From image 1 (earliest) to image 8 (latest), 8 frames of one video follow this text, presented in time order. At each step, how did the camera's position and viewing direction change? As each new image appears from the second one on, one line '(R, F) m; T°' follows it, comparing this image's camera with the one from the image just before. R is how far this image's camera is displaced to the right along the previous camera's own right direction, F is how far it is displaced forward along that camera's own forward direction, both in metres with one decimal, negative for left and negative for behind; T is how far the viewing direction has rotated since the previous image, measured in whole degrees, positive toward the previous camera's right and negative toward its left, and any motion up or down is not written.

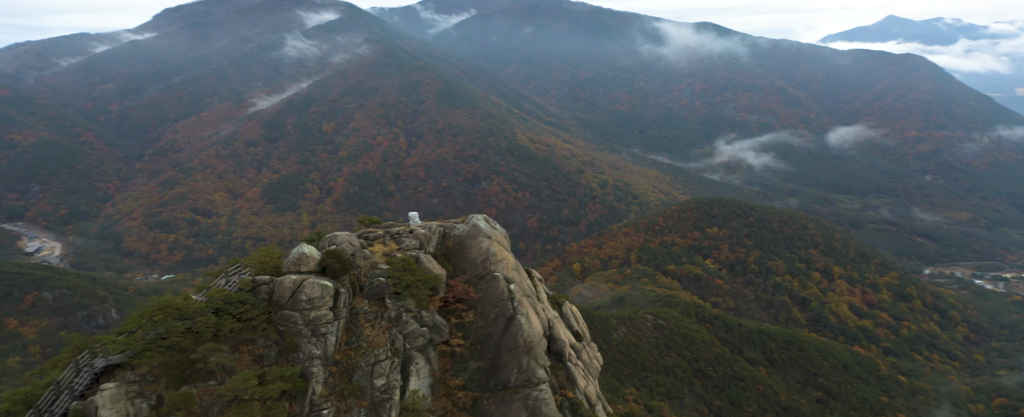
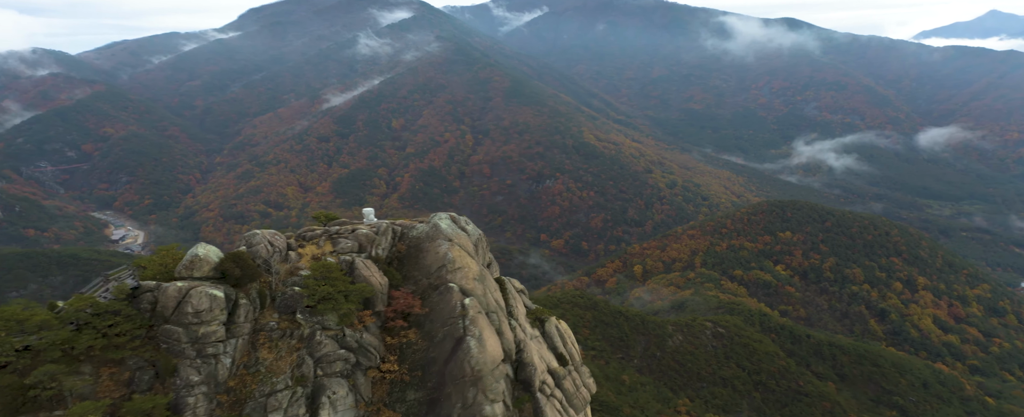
(+1.2, +1.5) m; -6°
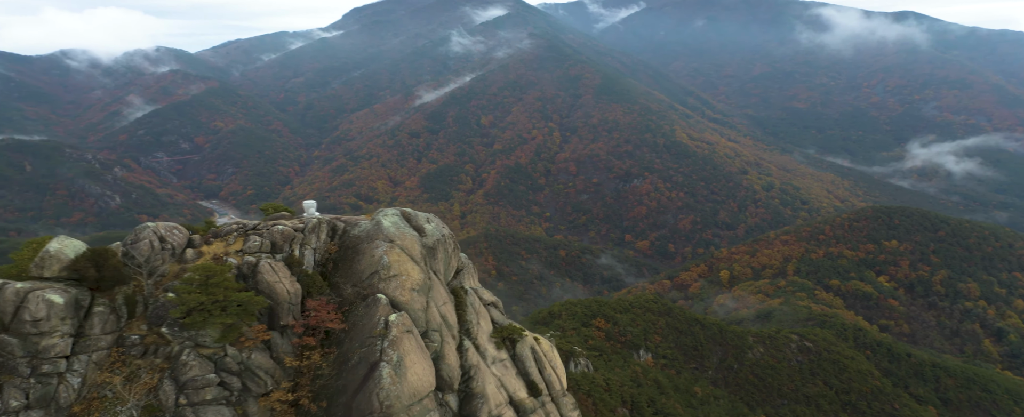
(+1.3, +1.5) m; -8°
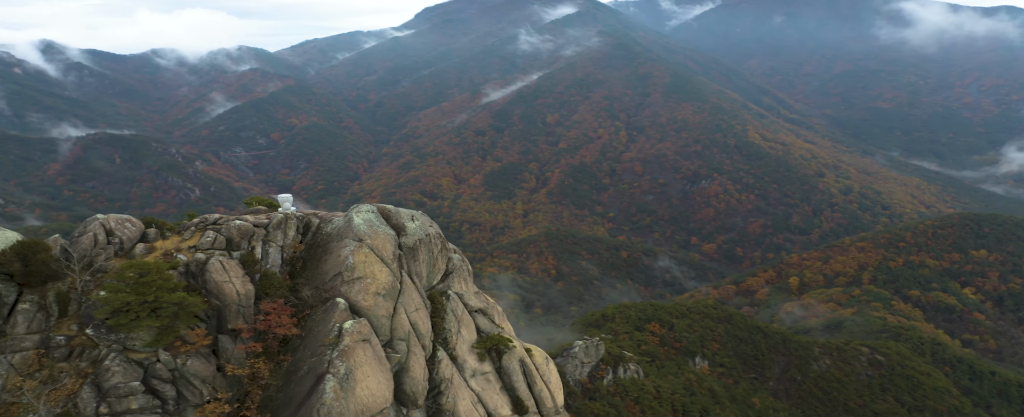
(+0.8, +0.7) m; -6°
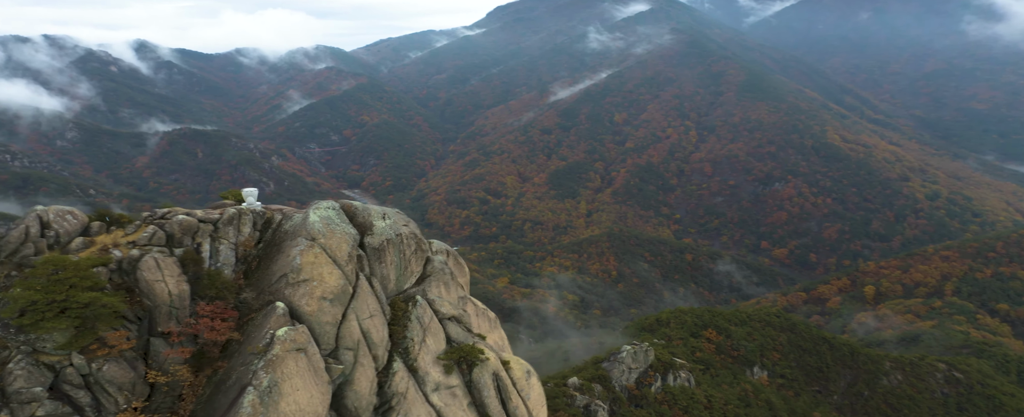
(+0.8, +0.7) m; -5°
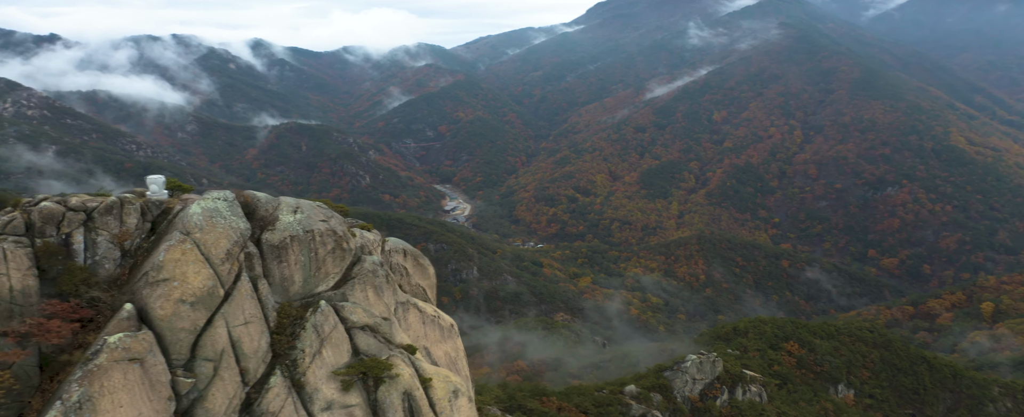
(+1.4, +1.0) m; -7°
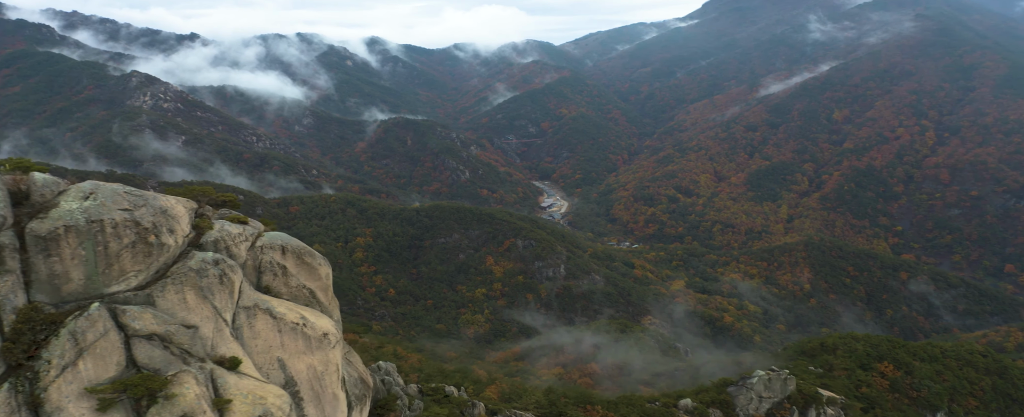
(+2.1, +1.3) m; -8°
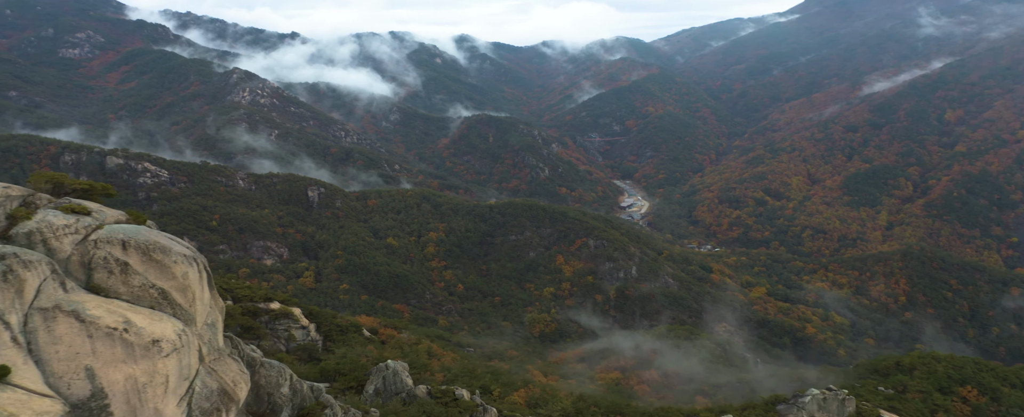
(+2.0, +1.1) m; -6°
